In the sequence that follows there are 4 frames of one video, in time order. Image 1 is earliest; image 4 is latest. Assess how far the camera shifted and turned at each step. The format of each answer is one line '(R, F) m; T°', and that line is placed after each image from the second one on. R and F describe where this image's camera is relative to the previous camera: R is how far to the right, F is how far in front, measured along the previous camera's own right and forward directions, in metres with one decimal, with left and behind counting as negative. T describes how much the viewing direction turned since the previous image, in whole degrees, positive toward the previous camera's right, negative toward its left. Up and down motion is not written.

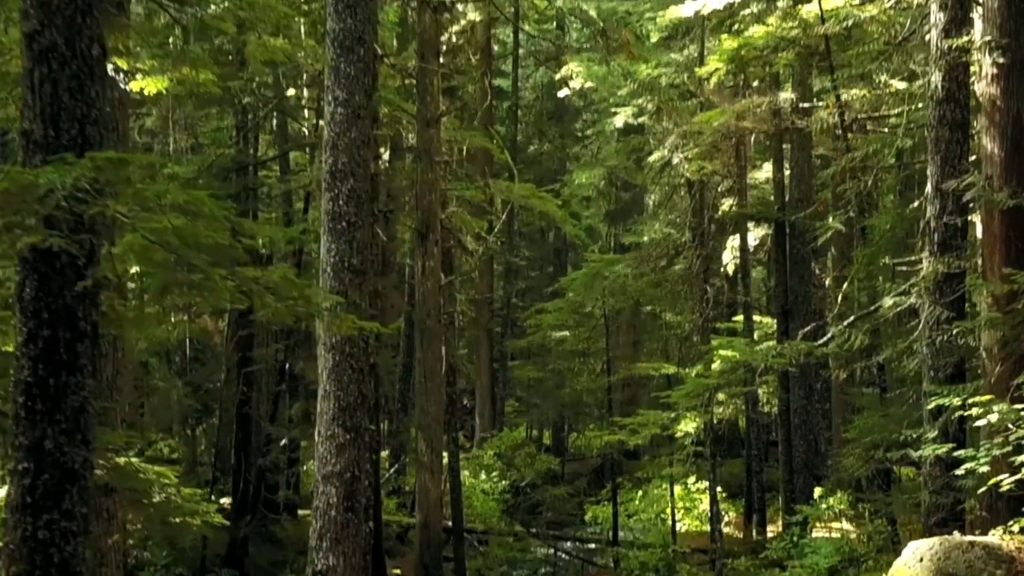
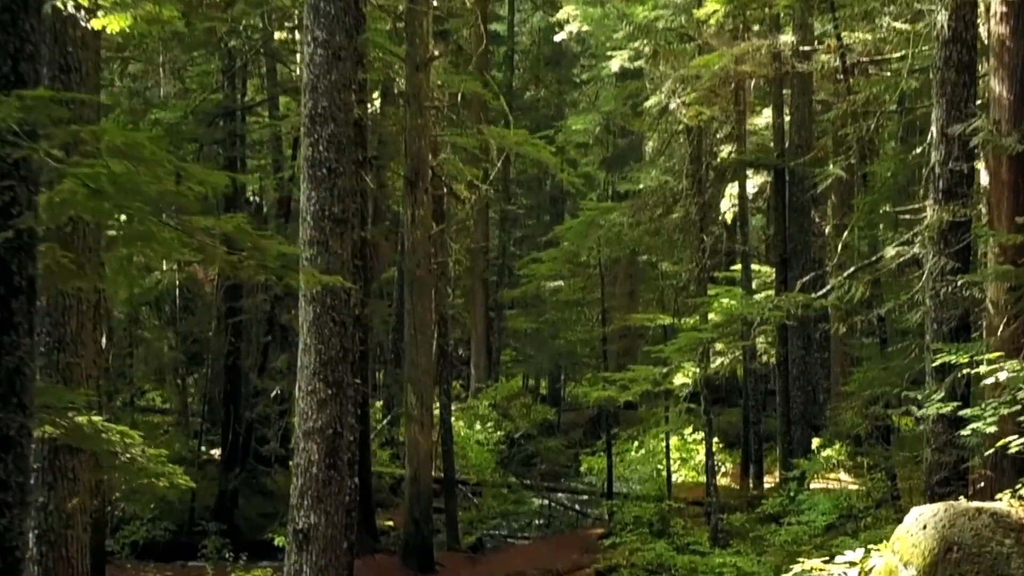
(+0.1, +0.4) m; 0°
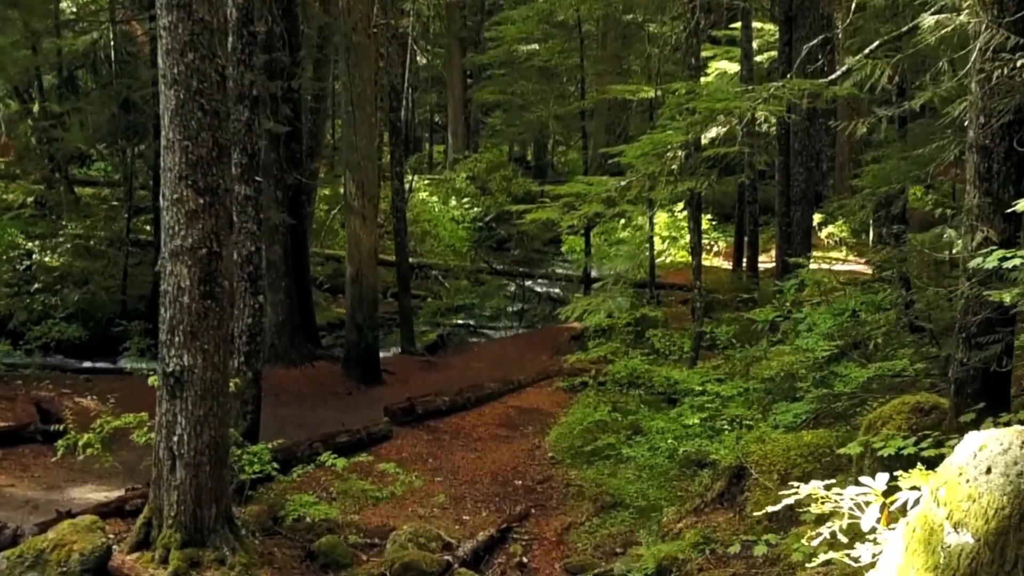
(+0.6, +2.1) m; 0°
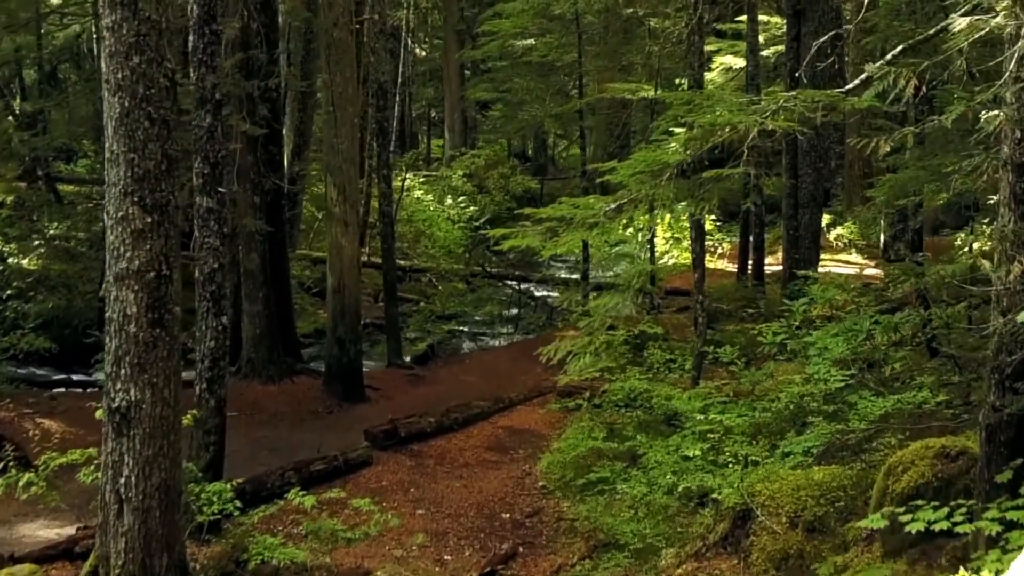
(+0.2, +0.6) m; 0°
